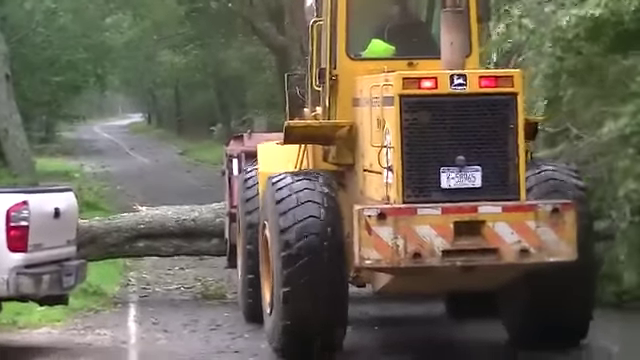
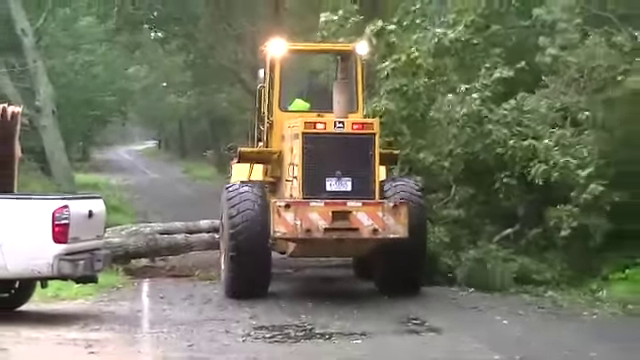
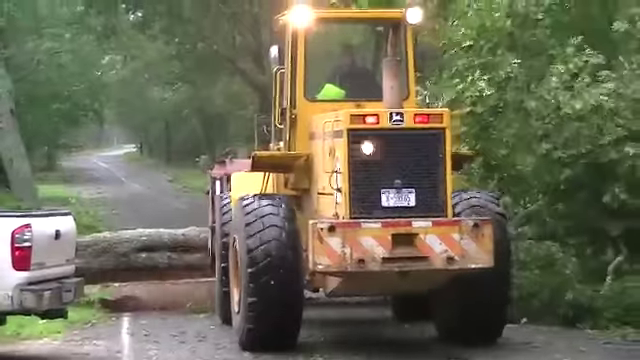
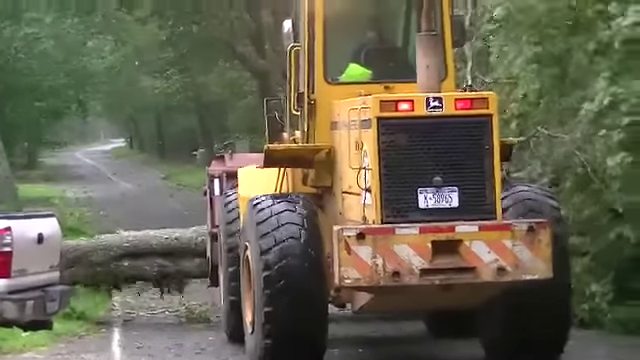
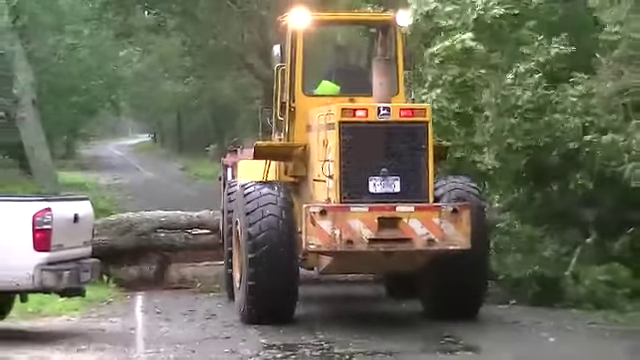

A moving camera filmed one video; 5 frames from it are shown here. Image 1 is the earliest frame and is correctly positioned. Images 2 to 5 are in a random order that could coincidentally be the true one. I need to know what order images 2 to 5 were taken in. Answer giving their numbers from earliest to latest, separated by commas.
4, 3, 5, 2
